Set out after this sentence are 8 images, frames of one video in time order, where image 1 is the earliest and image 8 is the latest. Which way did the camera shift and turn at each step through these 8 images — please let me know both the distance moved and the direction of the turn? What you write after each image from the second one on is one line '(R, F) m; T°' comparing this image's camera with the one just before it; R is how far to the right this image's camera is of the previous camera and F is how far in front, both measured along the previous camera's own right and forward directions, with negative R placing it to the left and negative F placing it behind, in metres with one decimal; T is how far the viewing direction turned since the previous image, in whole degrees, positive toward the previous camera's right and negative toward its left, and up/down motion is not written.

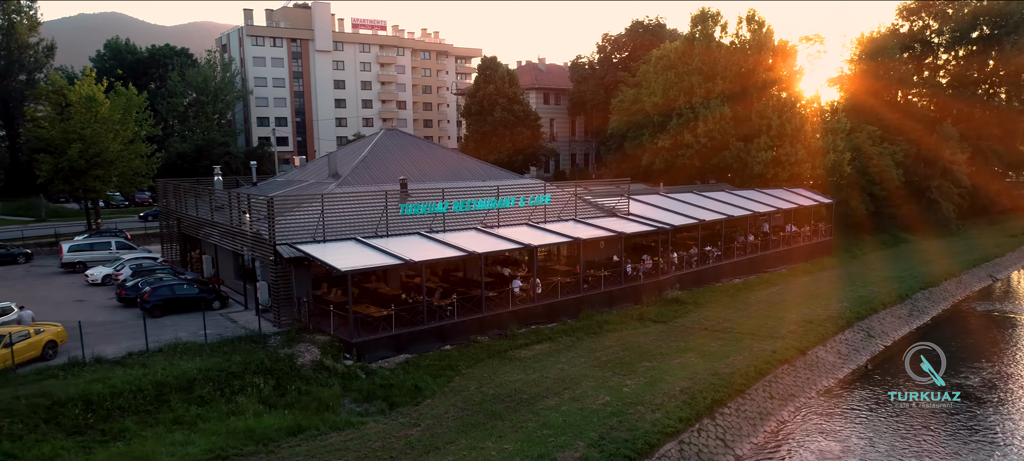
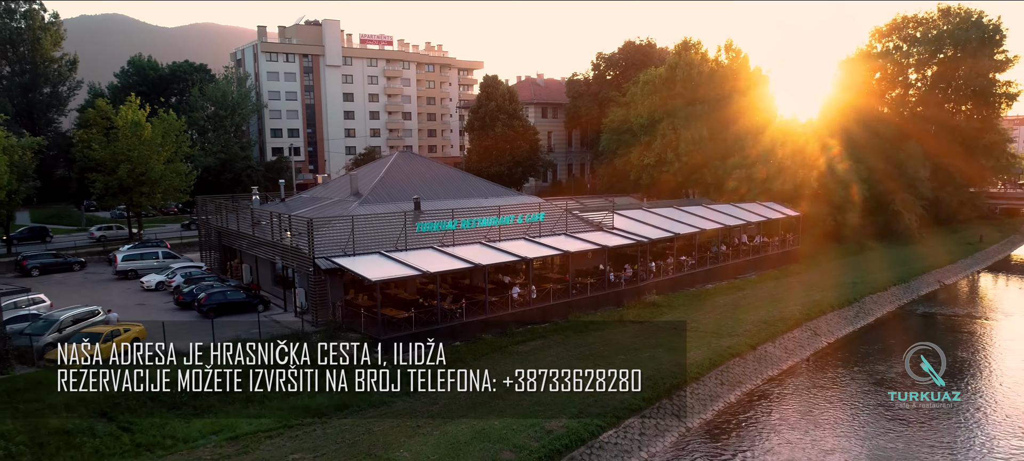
(0.0, -3.6) m; 0°
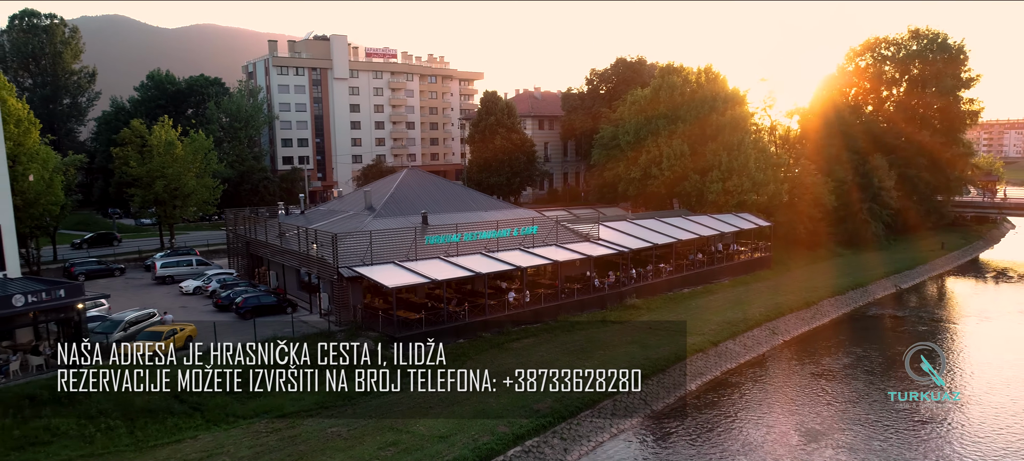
(+0.2, -3.5) m; 0°
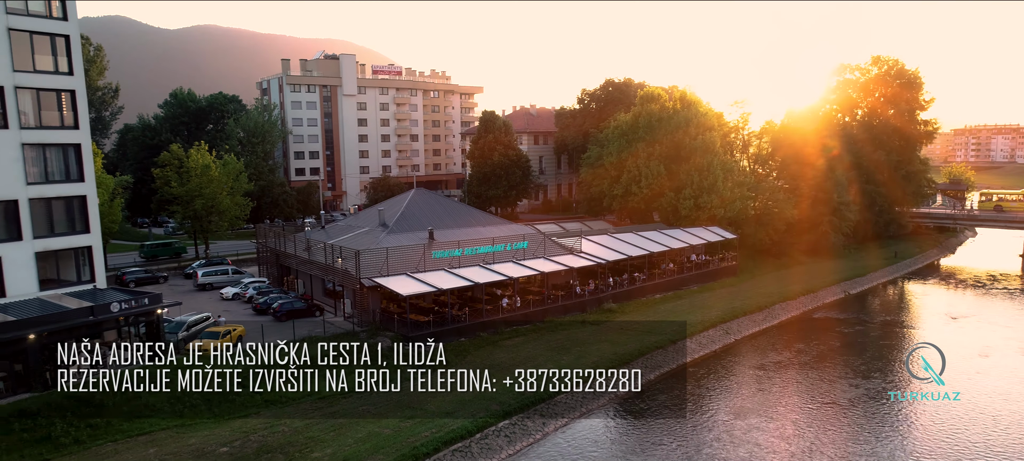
(+0.4, -5.0) m; 0°
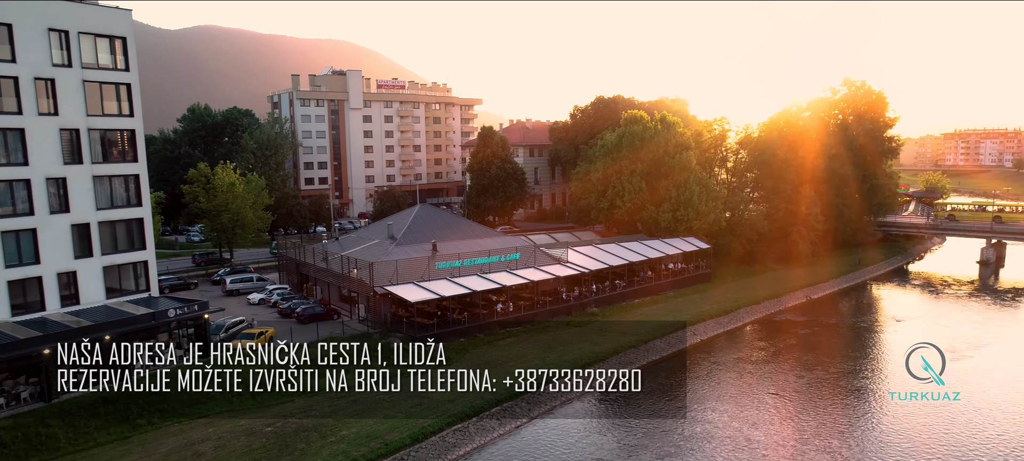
(+0.4, -4.6) m; 0°
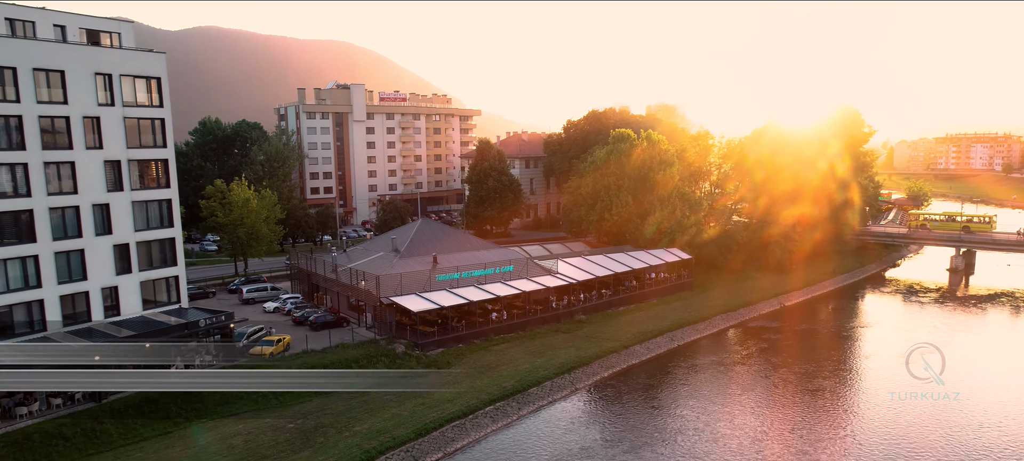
(+0.4, -3.6) m; 0°
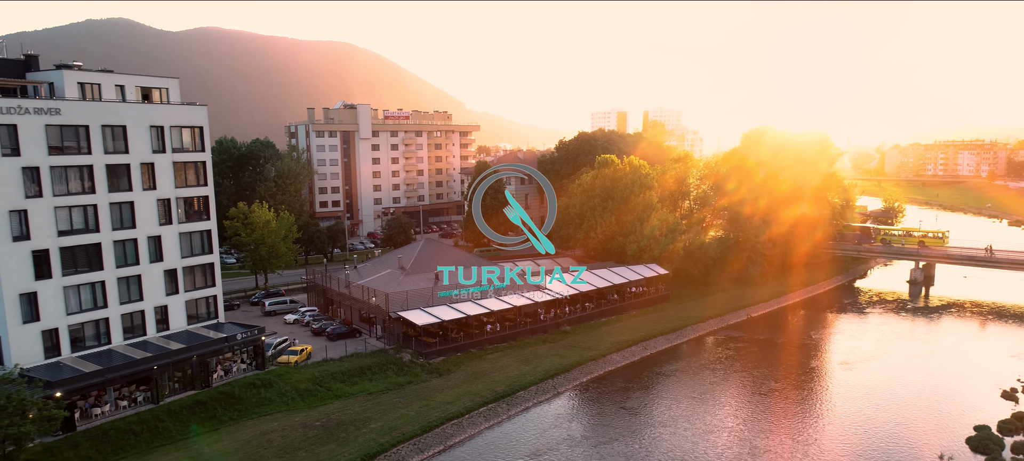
(+0.6, -5.6) m; 0°
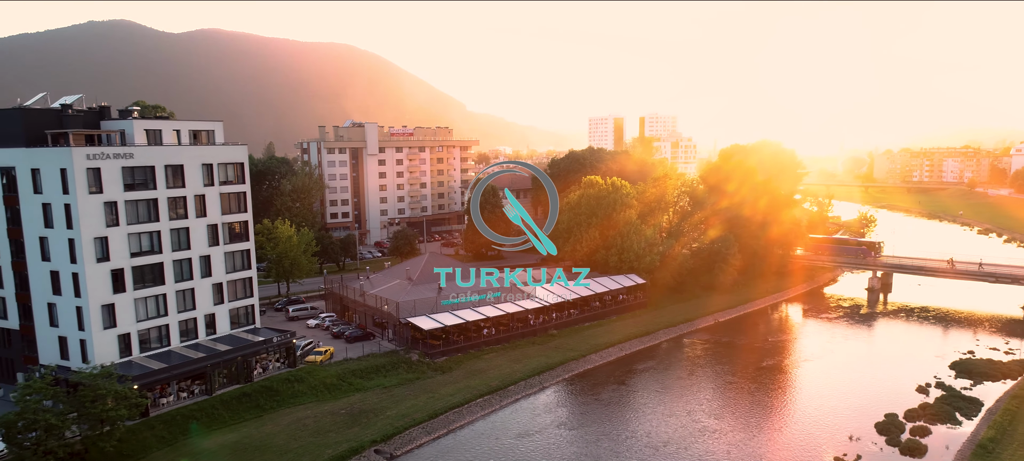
(+0.6, -7.1) m; 0°
